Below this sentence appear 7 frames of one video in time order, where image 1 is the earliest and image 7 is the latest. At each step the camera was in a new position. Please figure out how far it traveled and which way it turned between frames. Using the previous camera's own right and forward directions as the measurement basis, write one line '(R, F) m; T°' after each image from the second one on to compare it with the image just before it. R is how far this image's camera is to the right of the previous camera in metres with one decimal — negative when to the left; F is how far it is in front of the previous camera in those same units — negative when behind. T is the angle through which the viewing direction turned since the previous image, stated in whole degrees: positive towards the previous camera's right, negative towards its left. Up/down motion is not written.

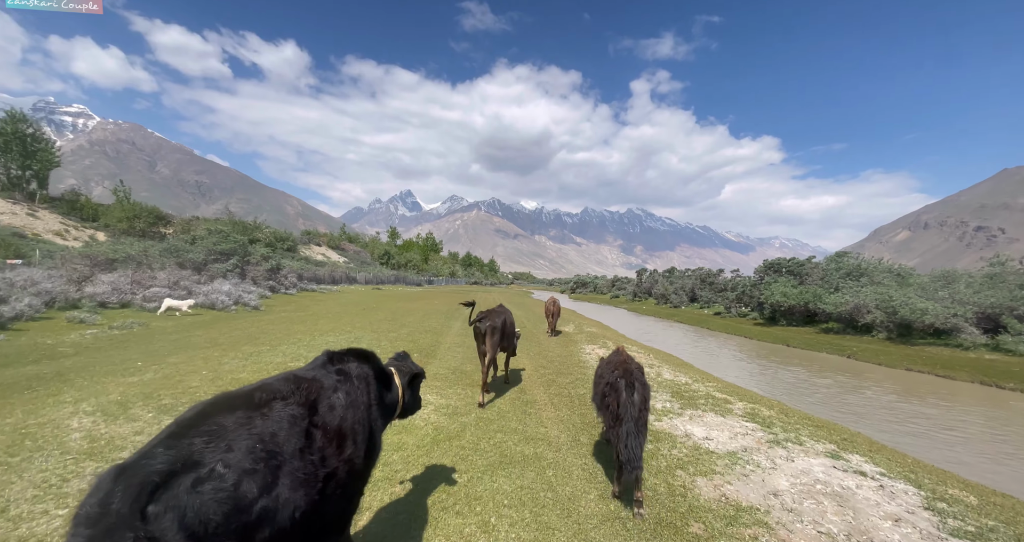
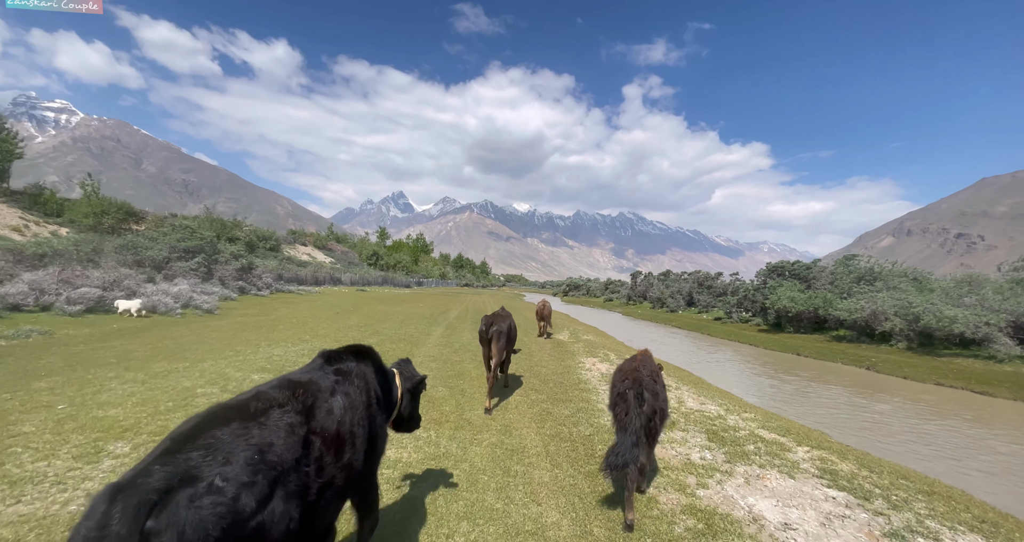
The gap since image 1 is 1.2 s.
(+0.2, +2.2) m; +1°
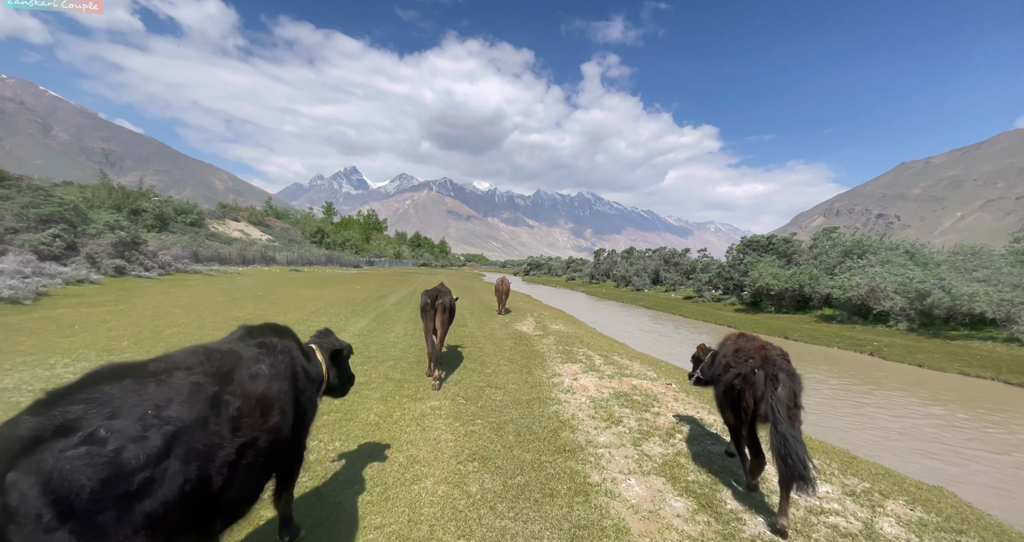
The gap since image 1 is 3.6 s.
(+0.4, +4.3) m; +6°
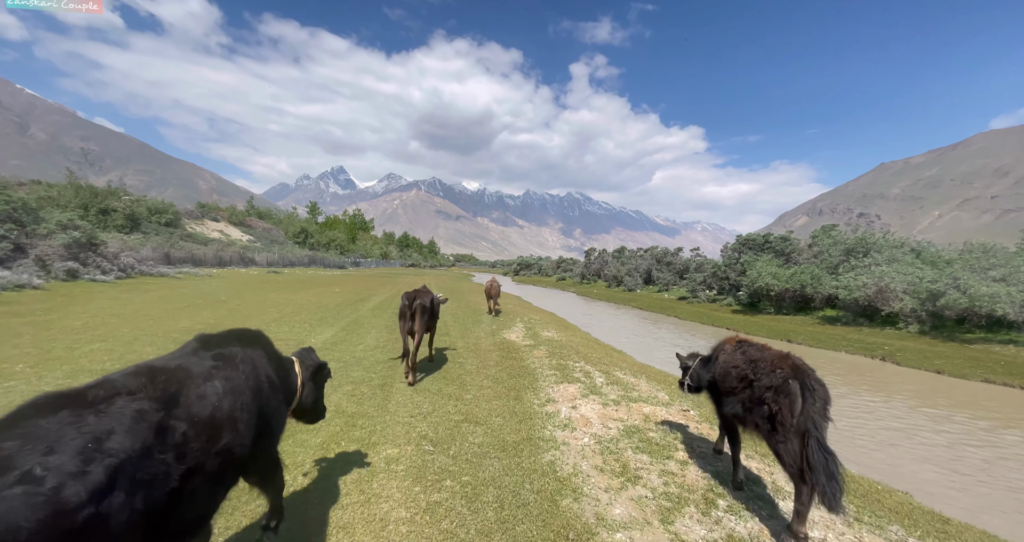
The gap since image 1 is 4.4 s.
(+0.1, +1.5) m; +1°
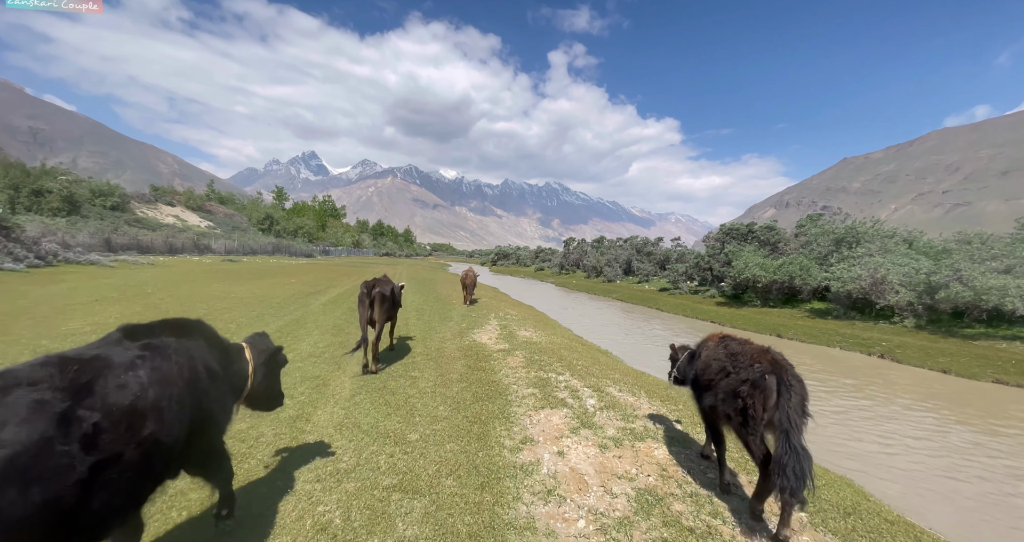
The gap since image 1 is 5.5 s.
(+0.2, +1.9) m; +3°
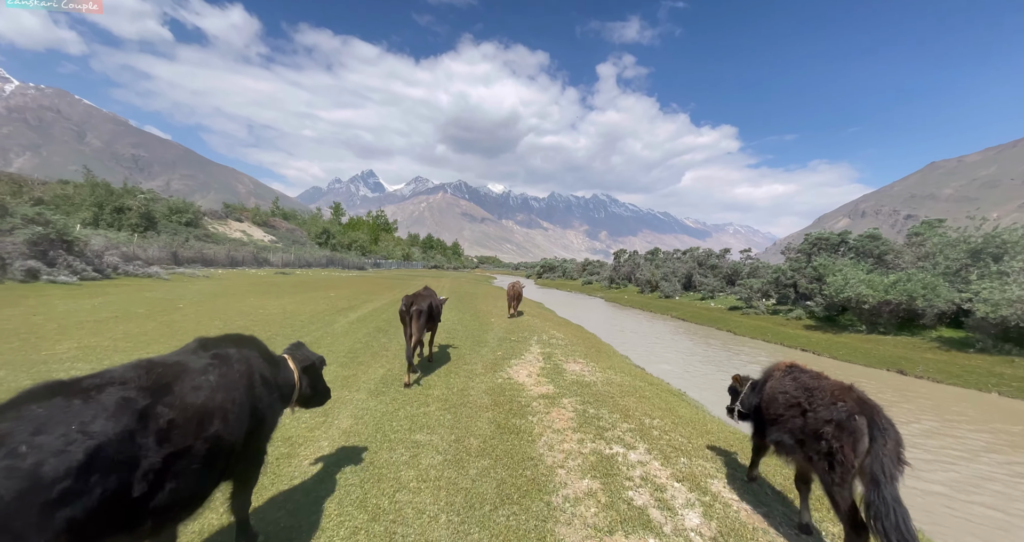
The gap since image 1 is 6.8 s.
(0.0, +2.3) m; -7°
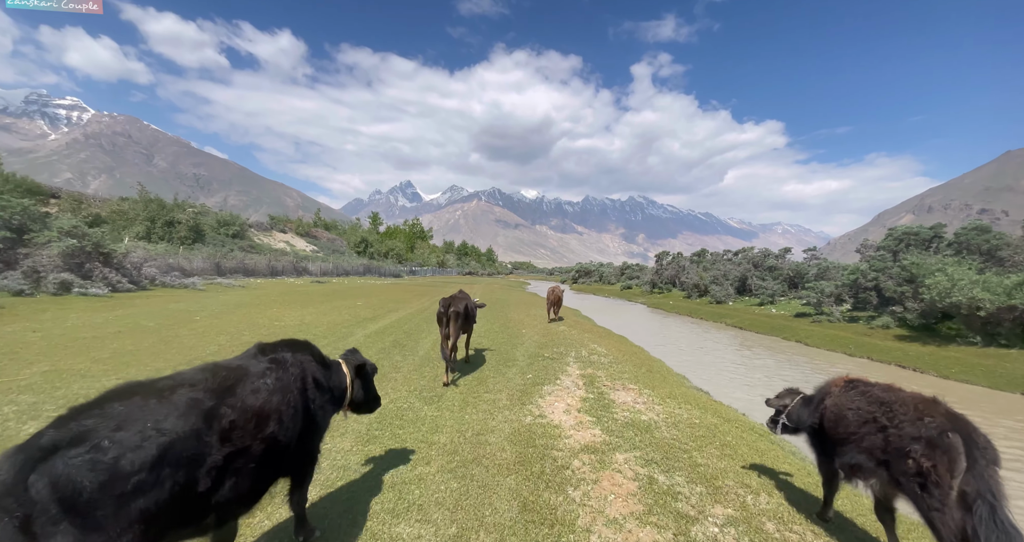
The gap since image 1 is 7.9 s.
(+0.1, +1.9) m; -5°
